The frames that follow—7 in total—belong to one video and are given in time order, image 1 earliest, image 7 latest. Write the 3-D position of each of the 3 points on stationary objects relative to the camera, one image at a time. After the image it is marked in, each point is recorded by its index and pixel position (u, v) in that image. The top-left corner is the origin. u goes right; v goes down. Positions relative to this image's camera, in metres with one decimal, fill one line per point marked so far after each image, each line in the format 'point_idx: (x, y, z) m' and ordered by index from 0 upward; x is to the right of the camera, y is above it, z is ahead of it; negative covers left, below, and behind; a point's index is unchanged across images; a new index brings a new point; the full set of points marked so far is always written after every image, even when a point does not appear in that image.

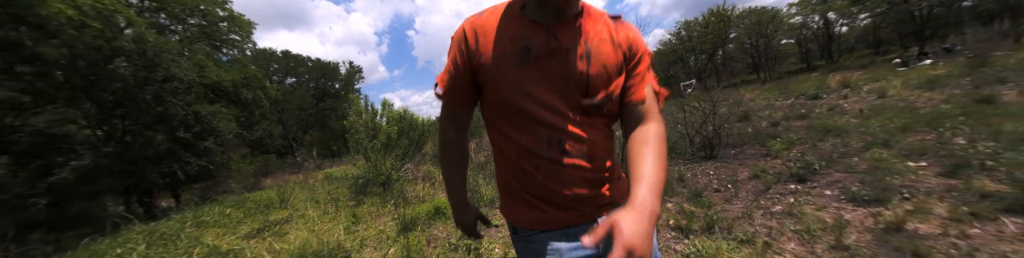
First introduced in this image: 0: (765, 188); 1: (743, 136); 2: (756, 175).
0: (+2.9, -0.7, +3.1) m
1: (+4.5, -0.3, +5.2) m
2: (+3.1, -0.6, +3.4) m
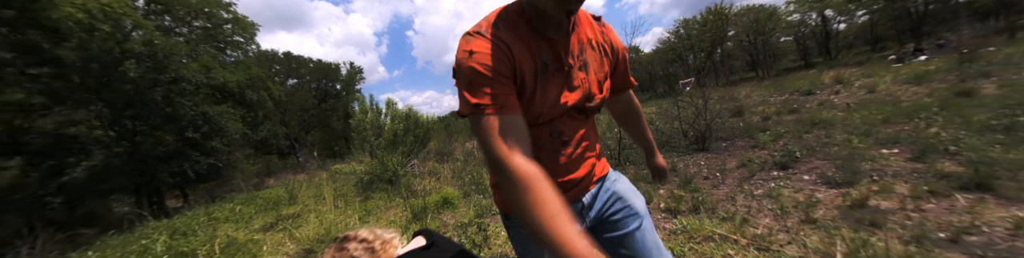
0: (+2.9, -0.6, +3.3) m
1: (+4.5, -0.2, +5.4) m
2: (+3.2, -0.5, +3.6) m
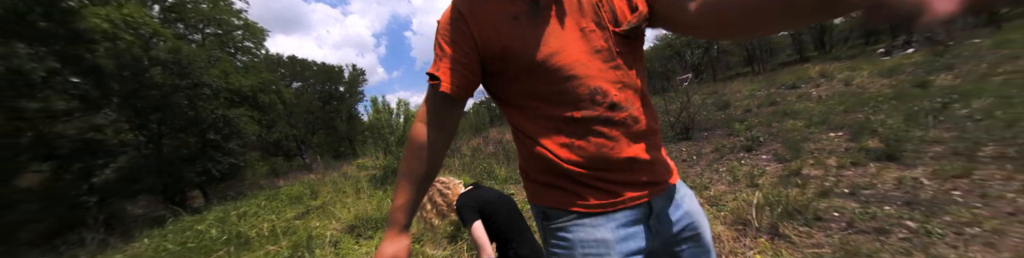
0: (+3.1, -0.4, +4.0) m
1: (+4.6, 0.0, +6.0) m
2: (+3.3, -0.4, +4.3) m
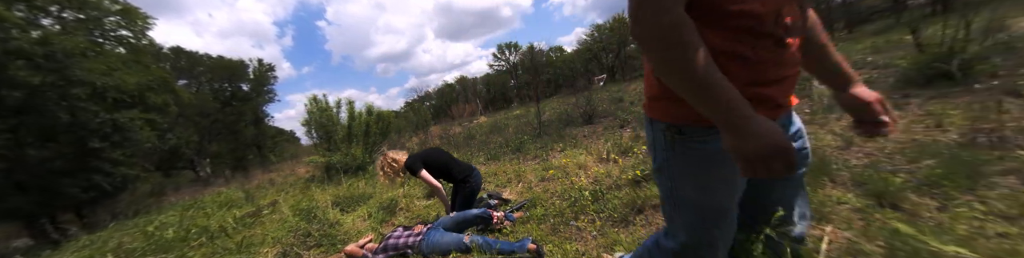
0: (+2.1, -0.1, +6.0) m
1: (+3.2, +0.4, +8.3) m
2: (+2.3, 0.0, +6.3) m
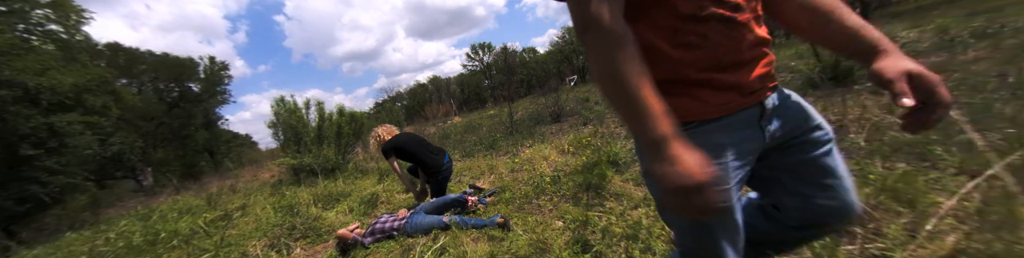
0: (+1.5, 0.0, +6.6) m
1: (+2.3, +0.5, +9.1) m
2: (+1.6, +0.1, +7.0) m
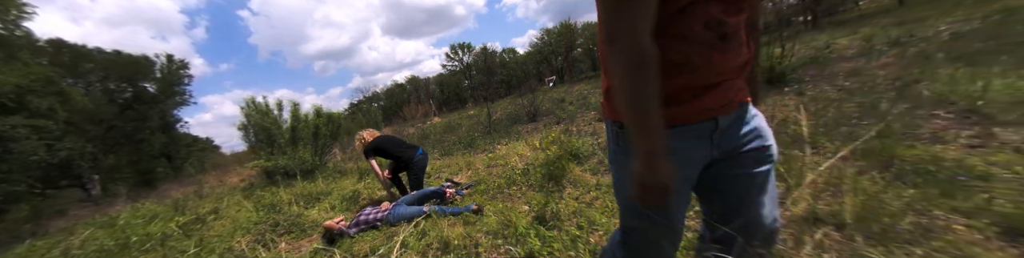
0: (+0.9, 0.0, +7.1) m
1: (+1.5, +0.6, +9.6) m
2: (+1.0, +0.1, +7.5) m
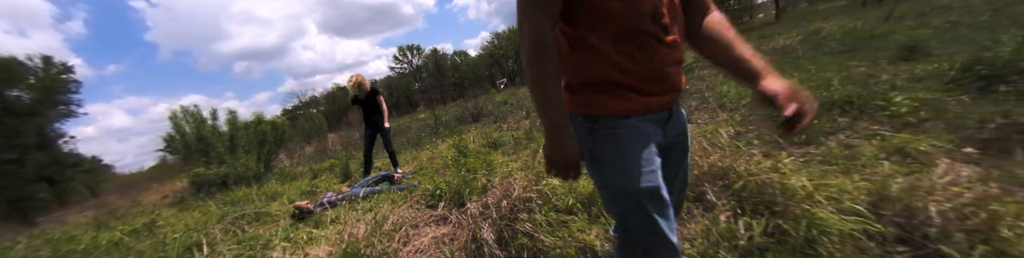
0: (-1.0, +0.1, +8.6) m
1: (-0.8, +0.6, +11.2) m
2: (-0.9, +0.2, +9.0) m
